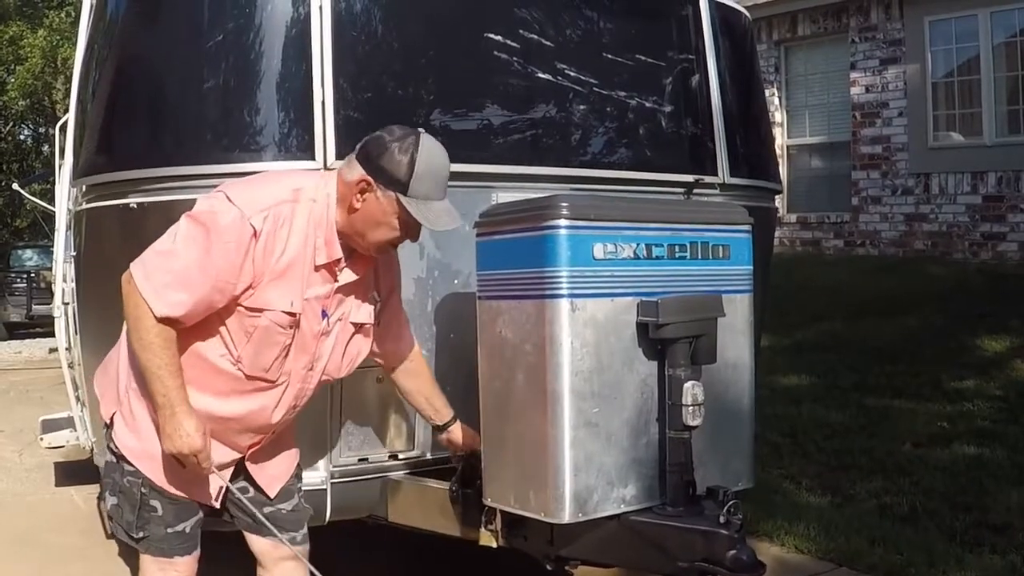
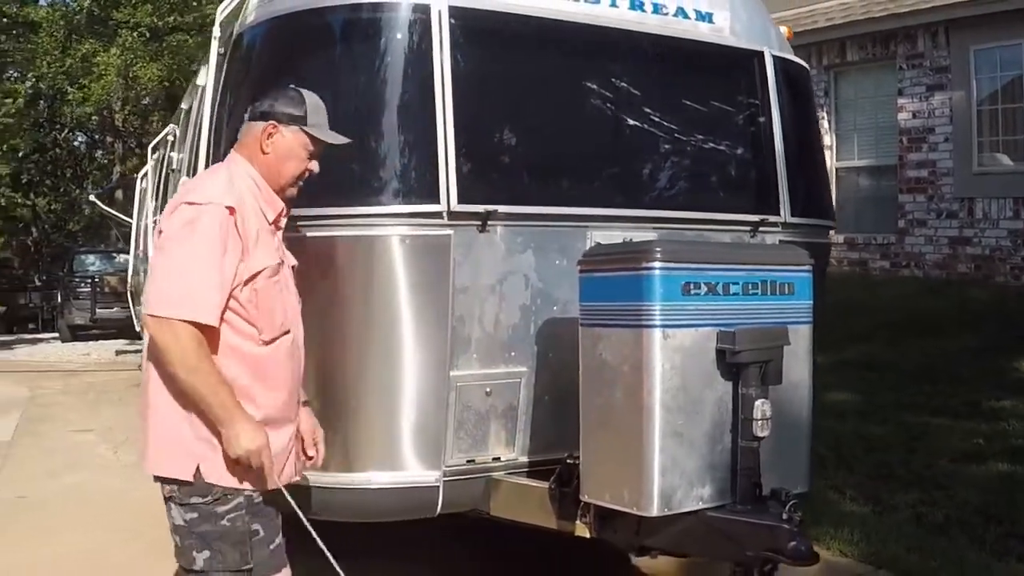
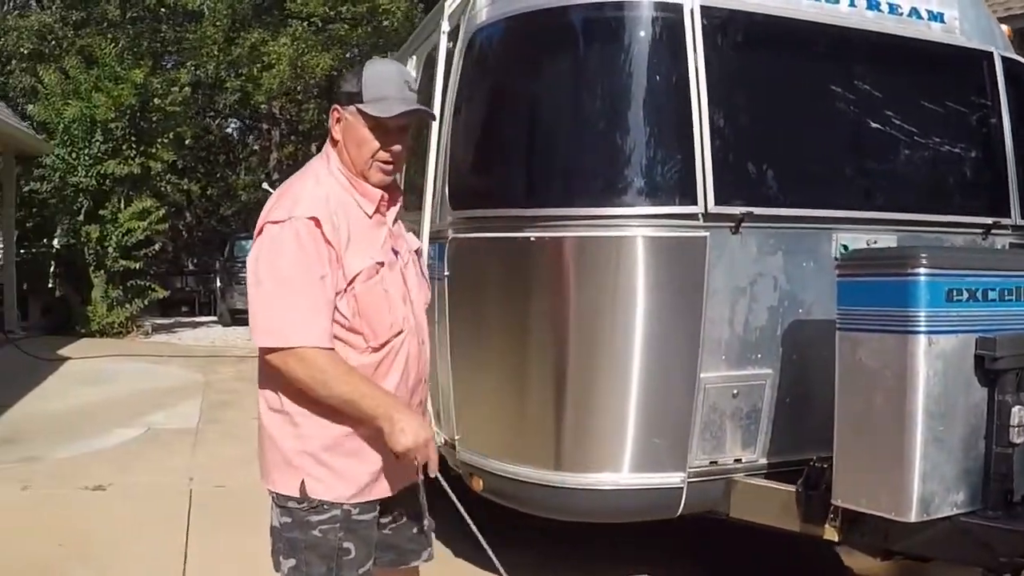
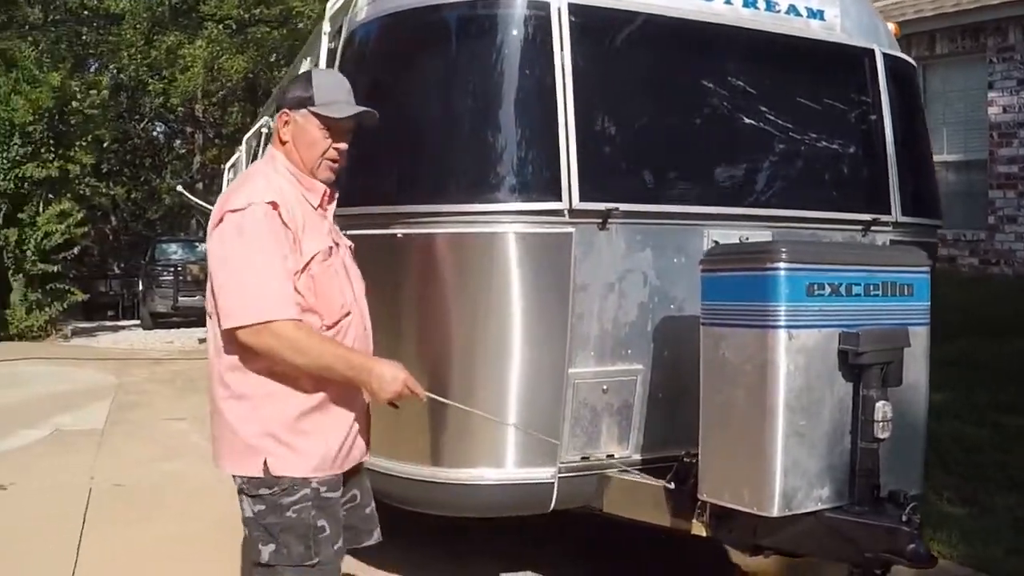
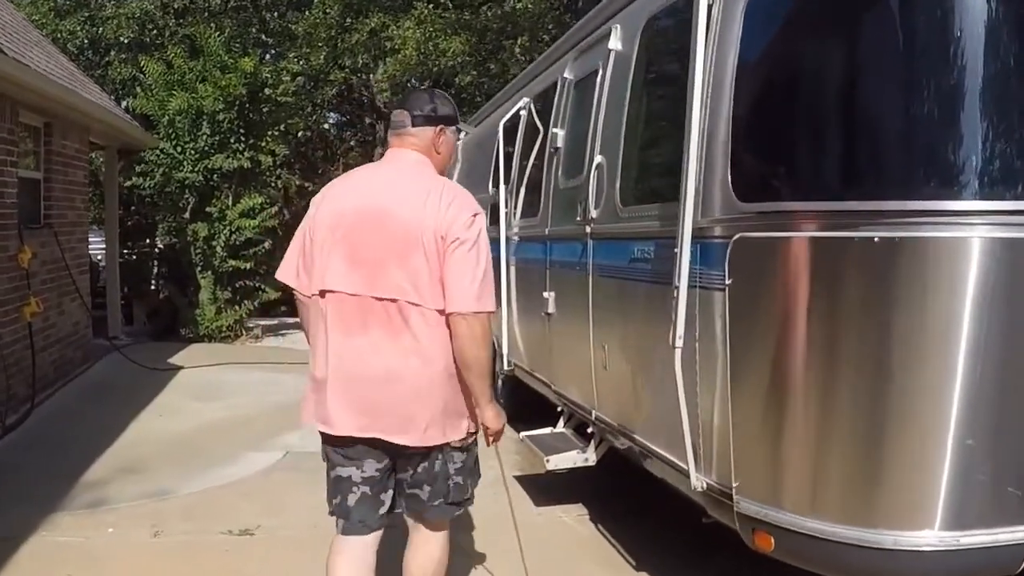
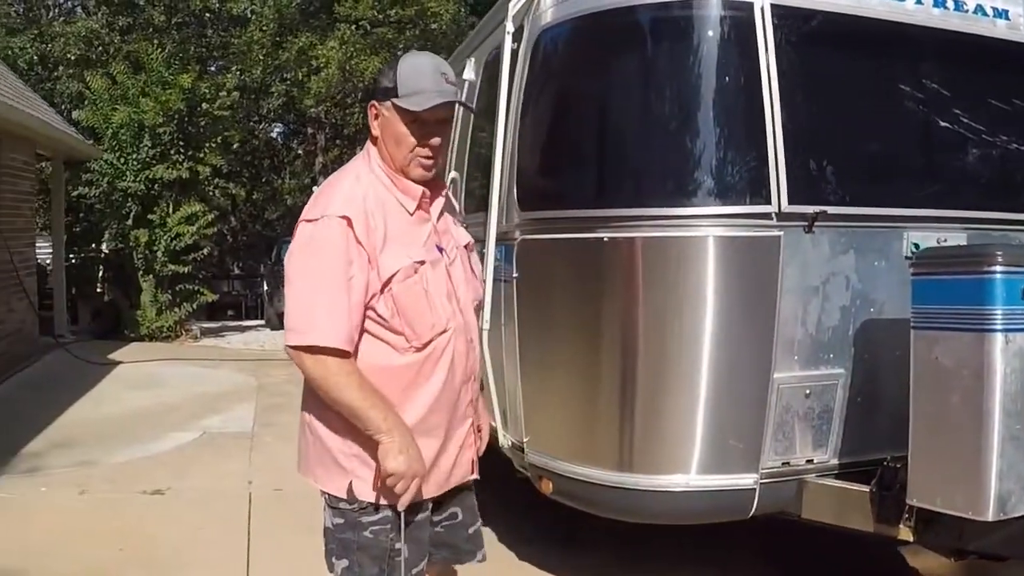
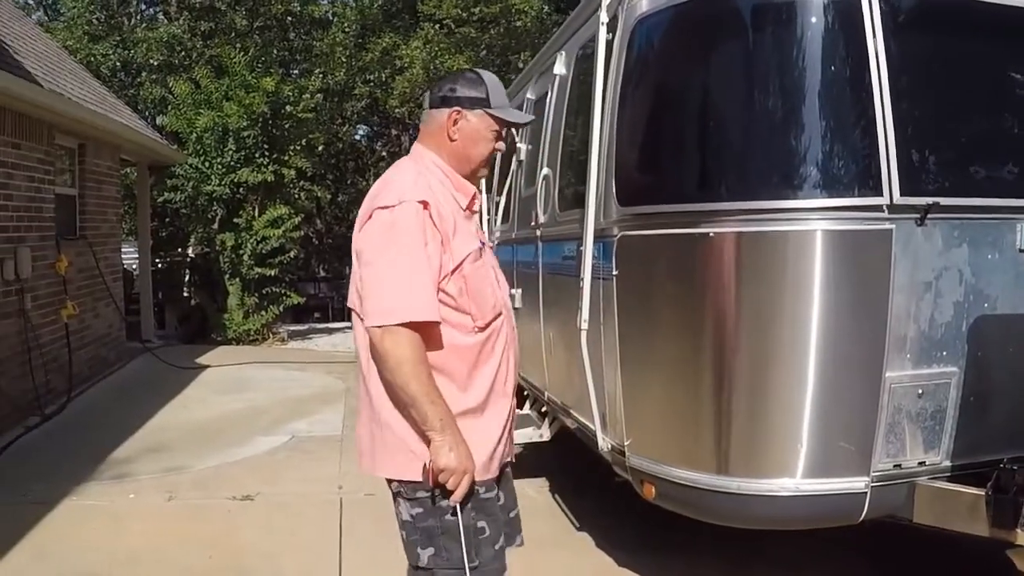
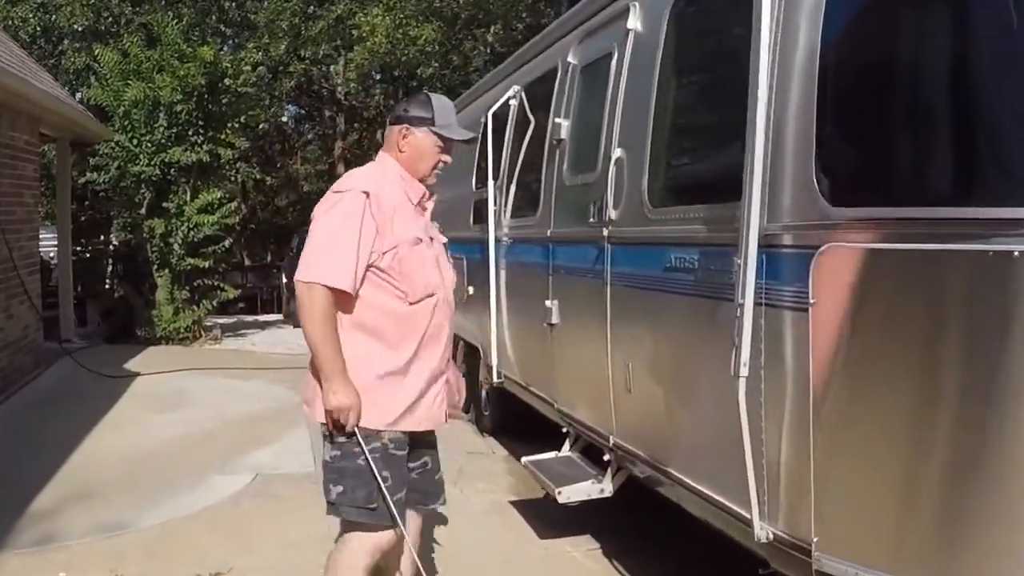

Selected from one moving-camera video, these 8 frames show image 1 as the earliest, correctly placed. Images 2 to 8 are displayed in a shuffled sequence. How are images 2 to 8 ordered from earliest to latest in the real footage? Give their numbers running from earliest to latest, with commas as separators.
2, 4, 3, 6, 7, 5, 8
